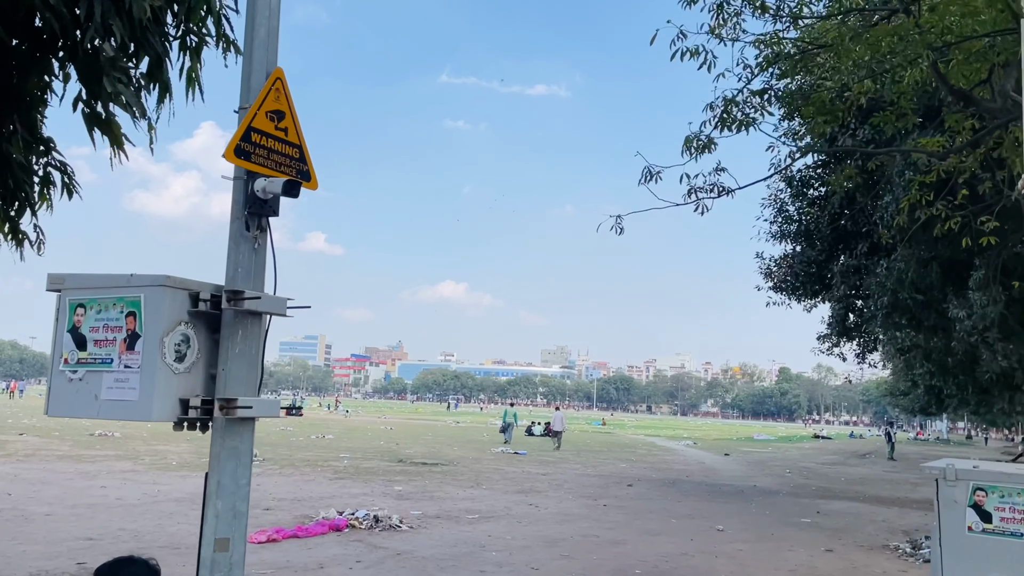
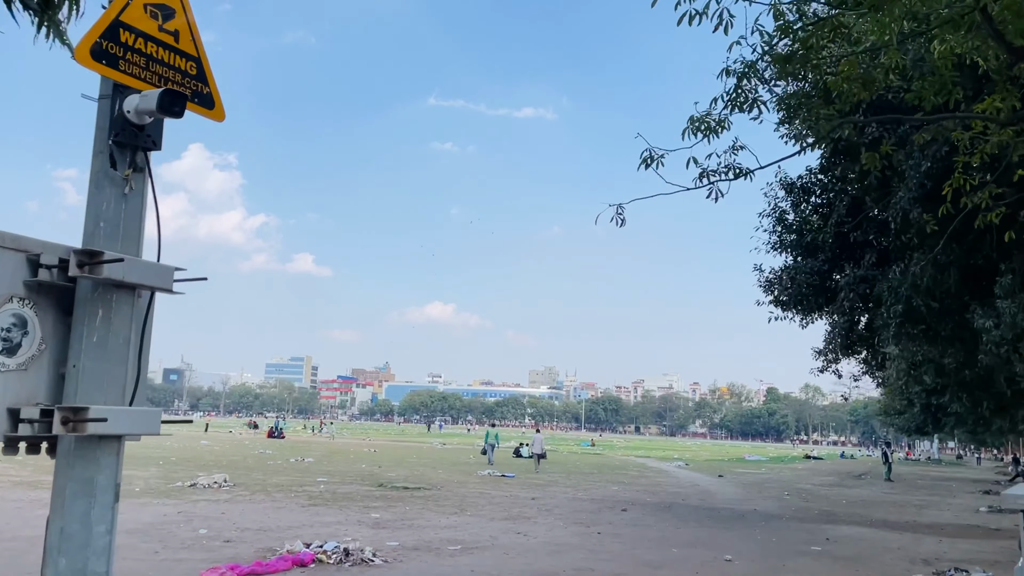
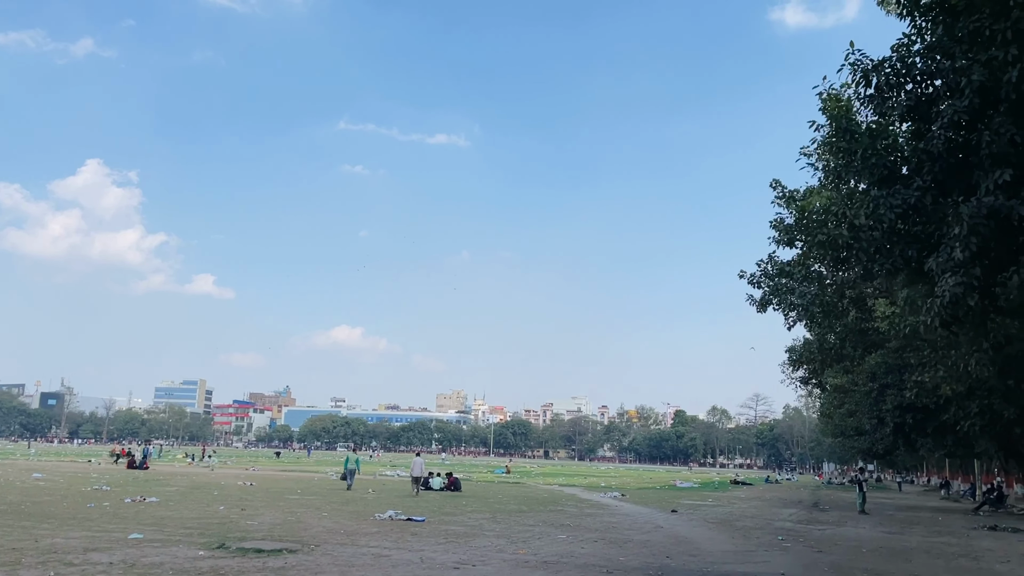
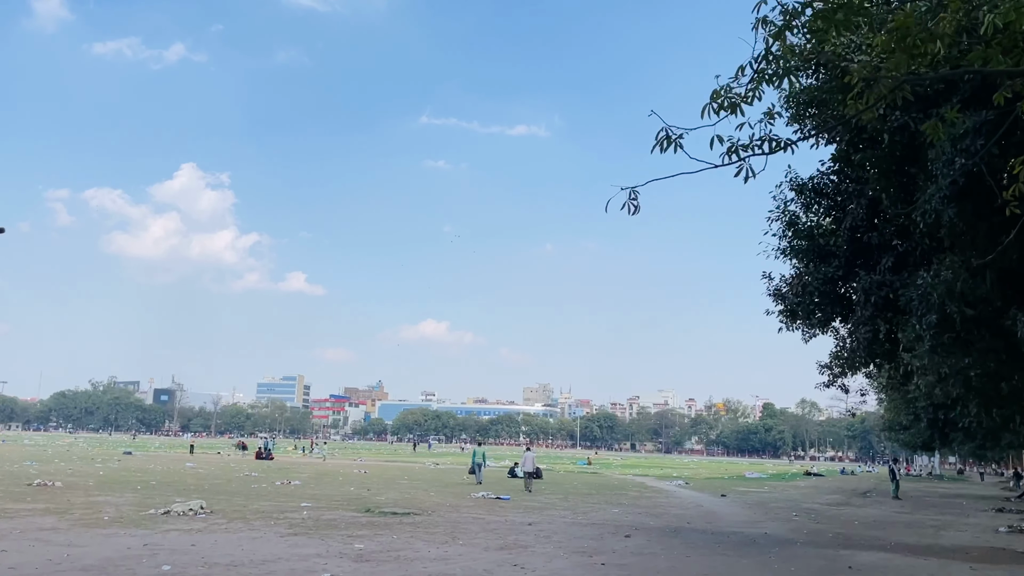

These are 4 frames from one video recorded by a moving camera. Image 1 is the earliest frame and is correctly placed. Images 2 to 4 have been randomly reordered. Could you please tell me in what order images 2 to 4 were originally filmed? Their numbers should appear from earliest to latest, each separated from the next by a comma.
2, 4, 3
